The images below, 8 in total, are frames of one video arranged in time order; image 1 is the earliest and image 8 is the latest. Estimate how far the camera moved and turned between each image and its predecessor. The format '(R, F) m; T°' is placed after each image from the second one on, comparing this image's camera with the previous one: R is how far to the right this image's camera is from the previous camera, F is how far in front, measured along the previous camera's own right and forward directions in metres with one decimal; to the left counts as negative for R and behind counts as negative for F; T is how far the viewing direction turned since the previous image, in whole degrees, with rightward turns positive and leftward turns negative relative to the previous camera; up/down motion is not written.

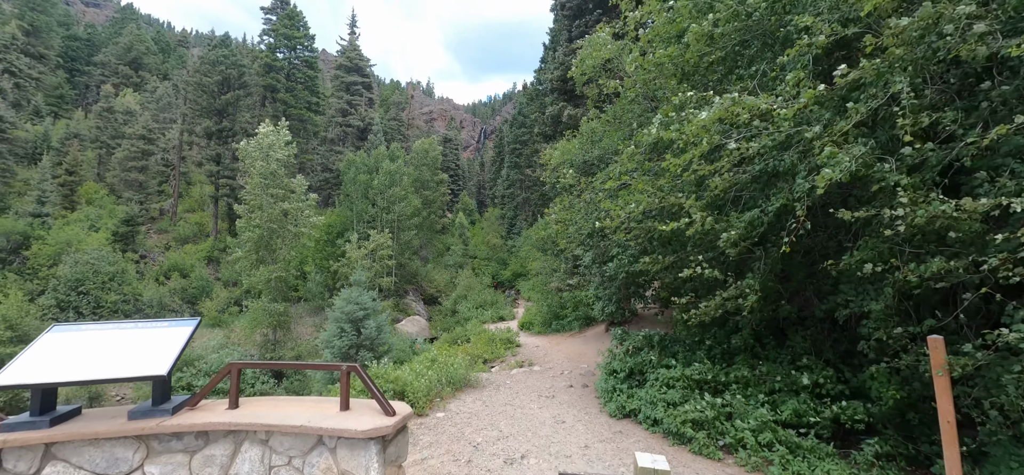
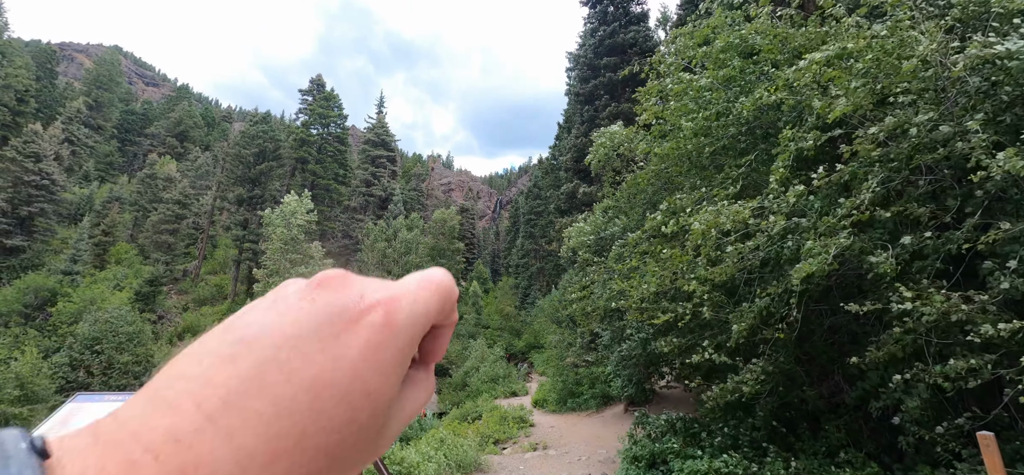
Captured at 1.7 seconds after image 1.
(0.0, +0.1) m; -2°
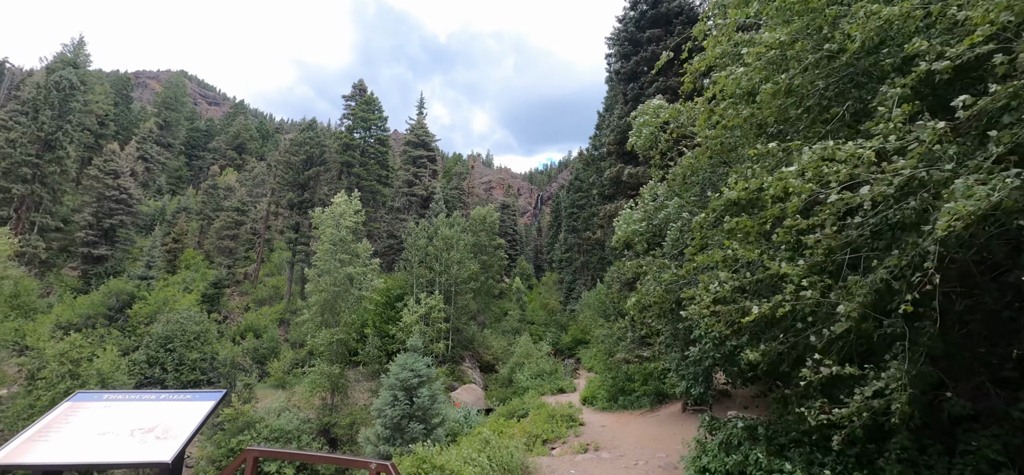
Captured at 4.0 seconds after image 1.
(0.0, +0.6) m; -5°
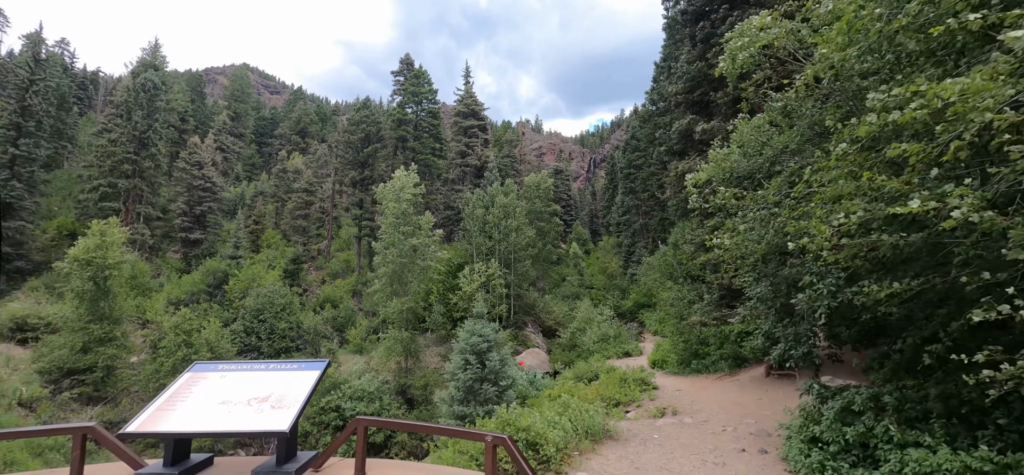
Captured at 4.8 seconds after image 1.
(-0.3, +0.2) m; -7°
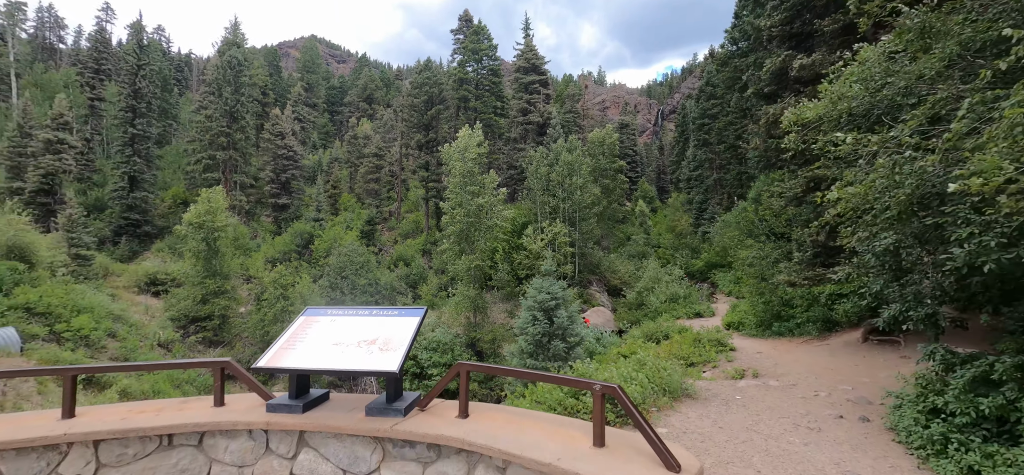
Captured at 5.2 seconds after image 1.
(-0.1, -0.1) m; -8°
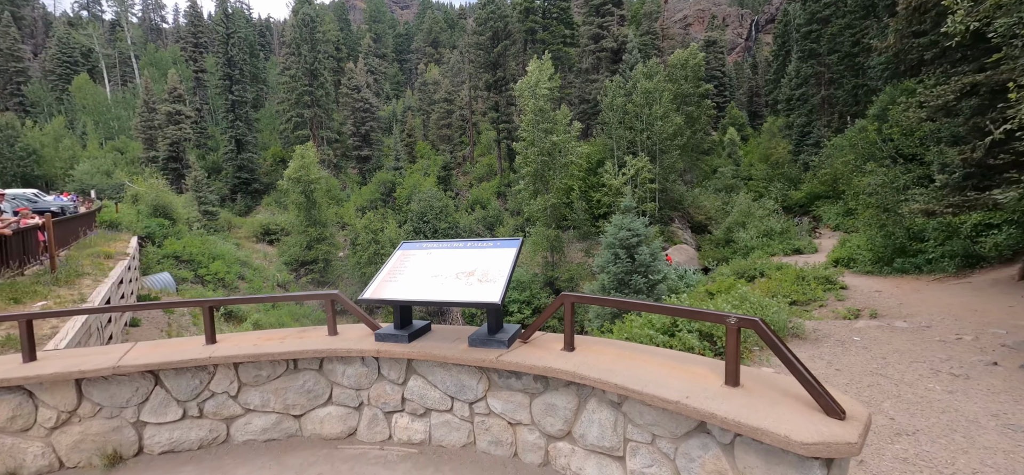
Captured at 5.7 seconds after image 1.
(-0.2, +0.2) m; -9°
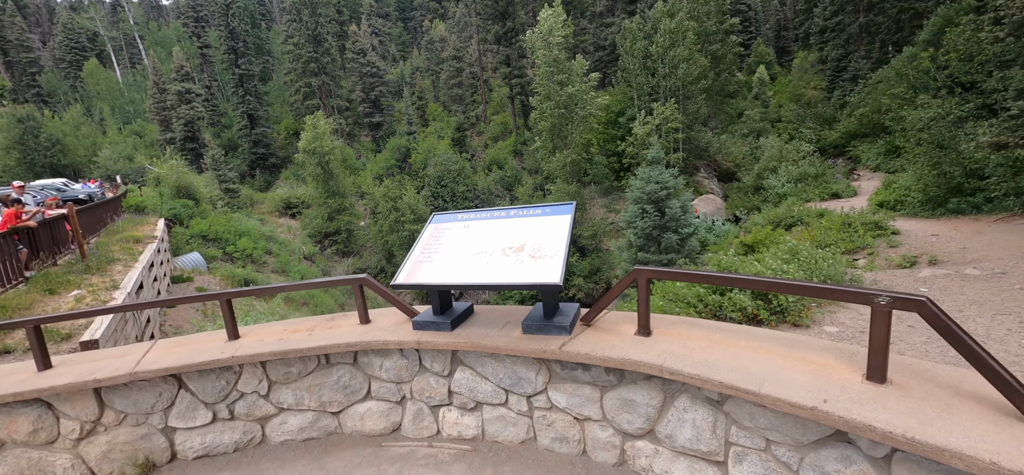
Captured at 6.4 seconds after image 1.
(-0.2, +0.6) m; -2°
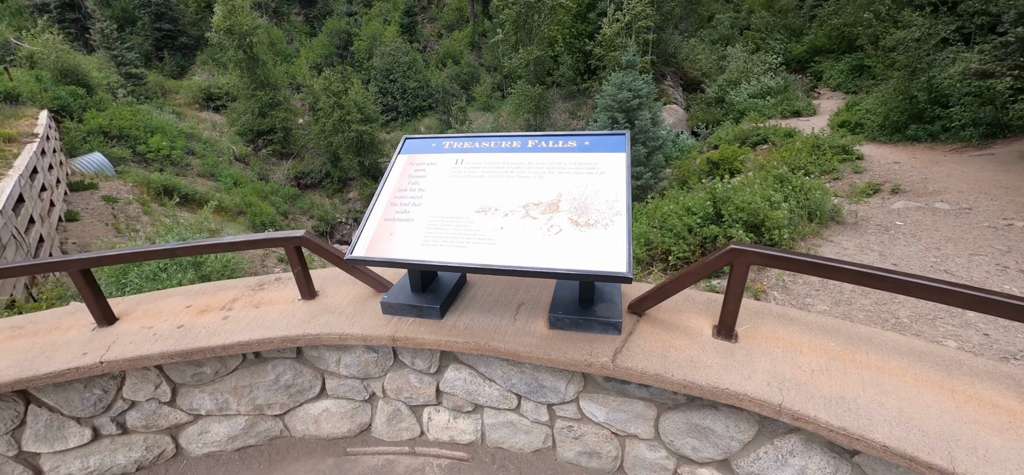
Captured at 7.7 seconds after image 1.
(-0.3, +1.1) m; +6°
